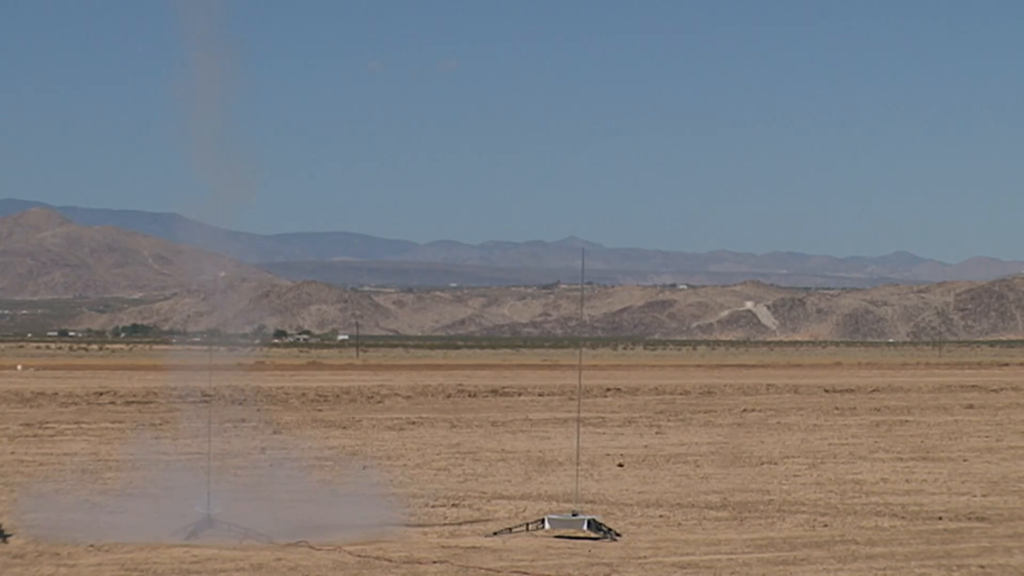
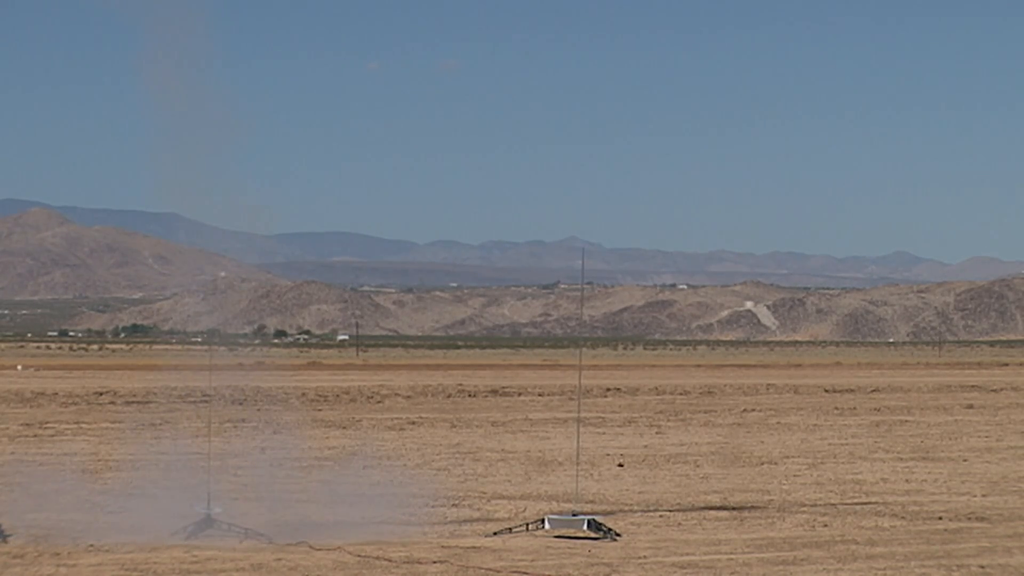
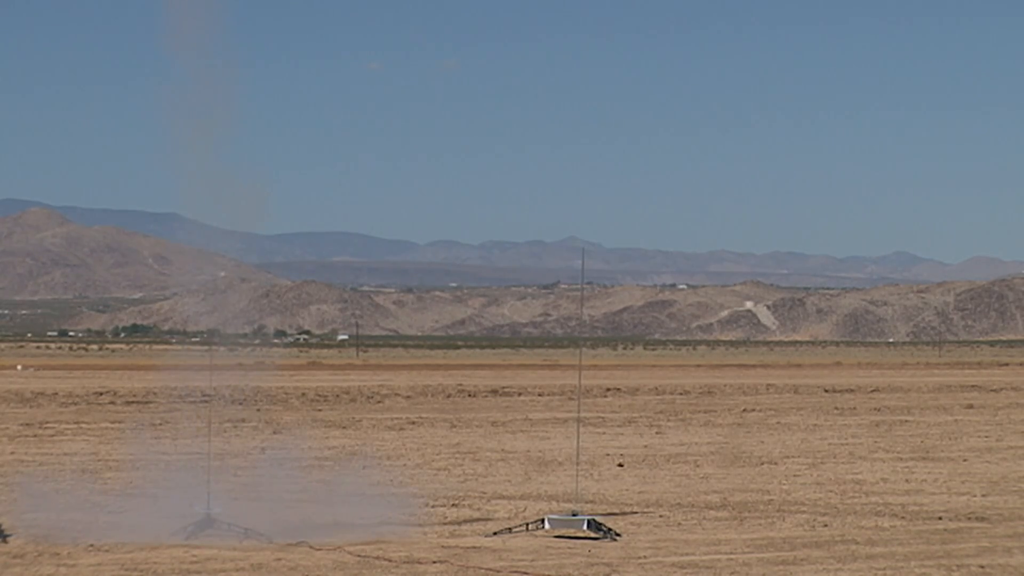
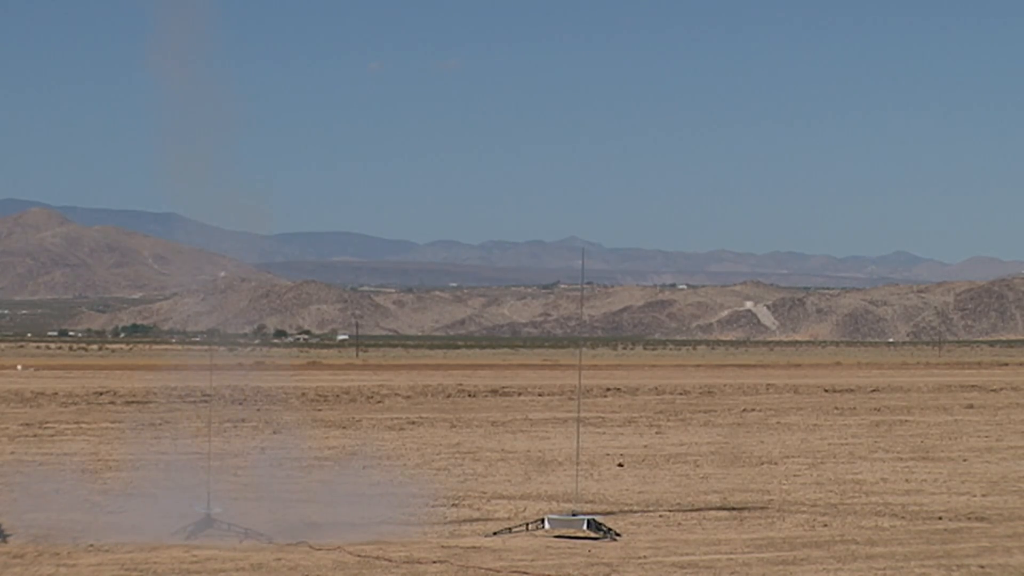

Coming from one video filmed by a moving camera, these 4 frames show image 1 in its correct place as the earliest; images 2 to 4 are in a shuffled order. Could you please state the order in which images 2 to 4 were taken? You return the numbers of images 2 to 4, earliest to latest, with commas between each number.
3, 4, 2
